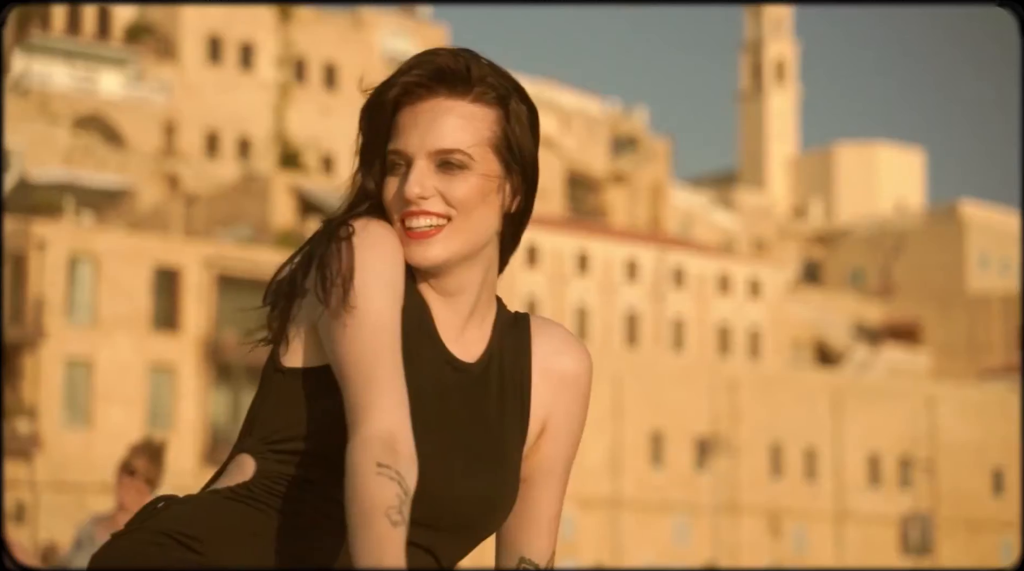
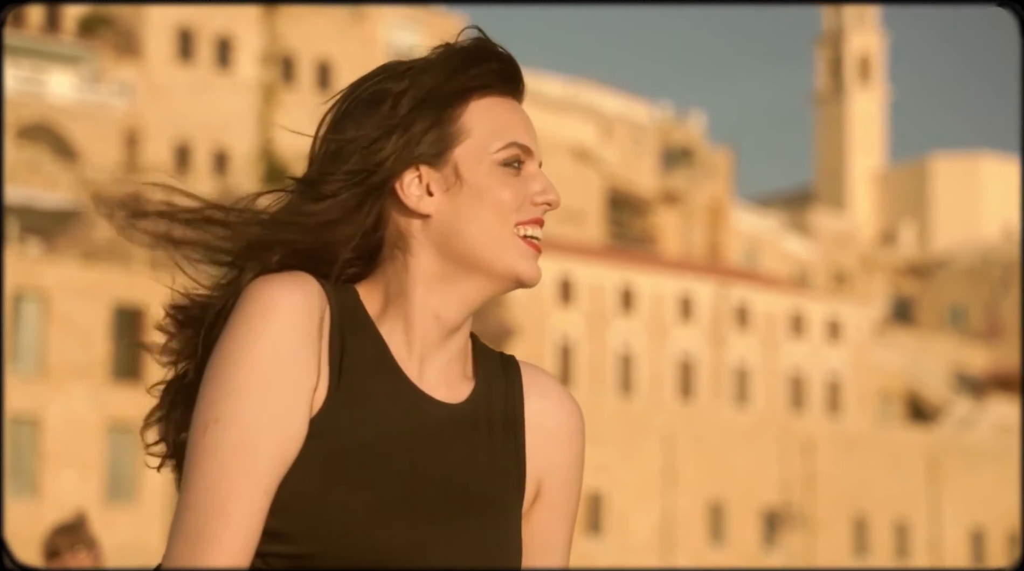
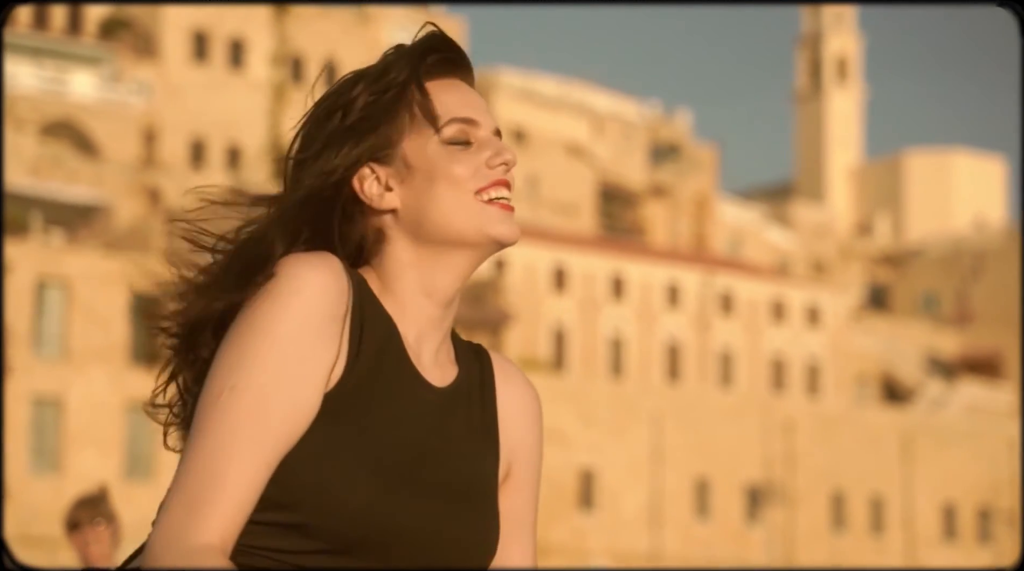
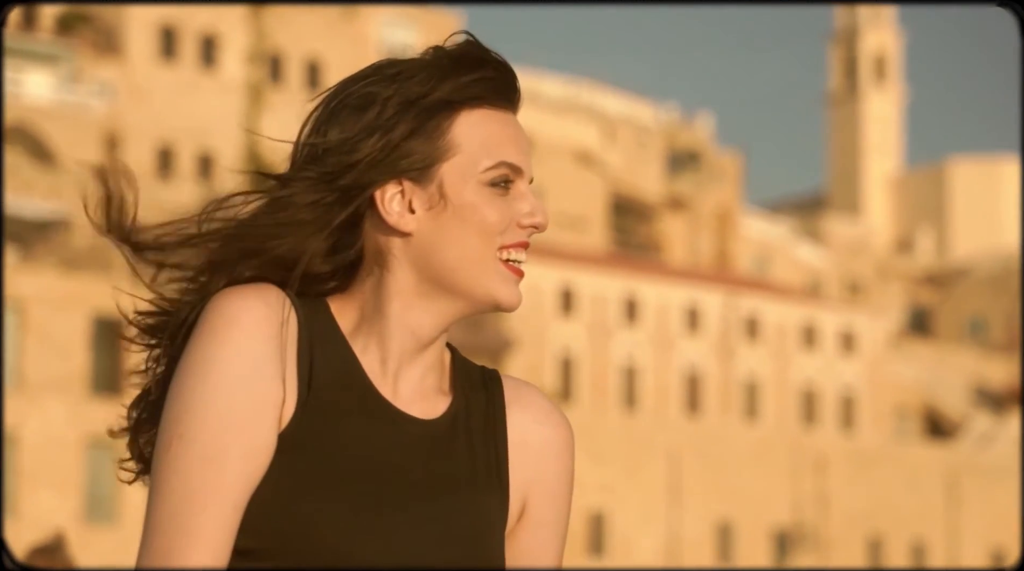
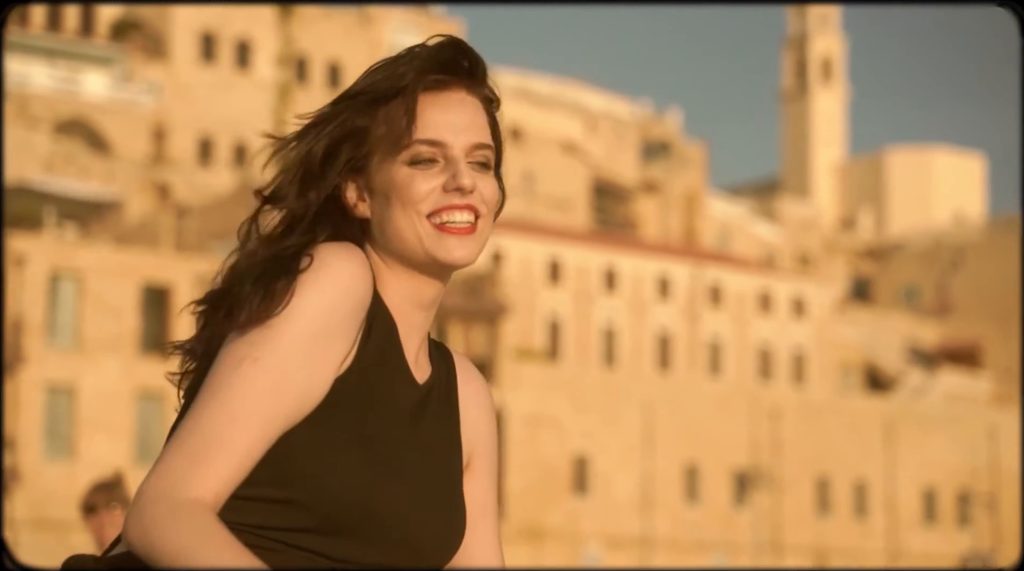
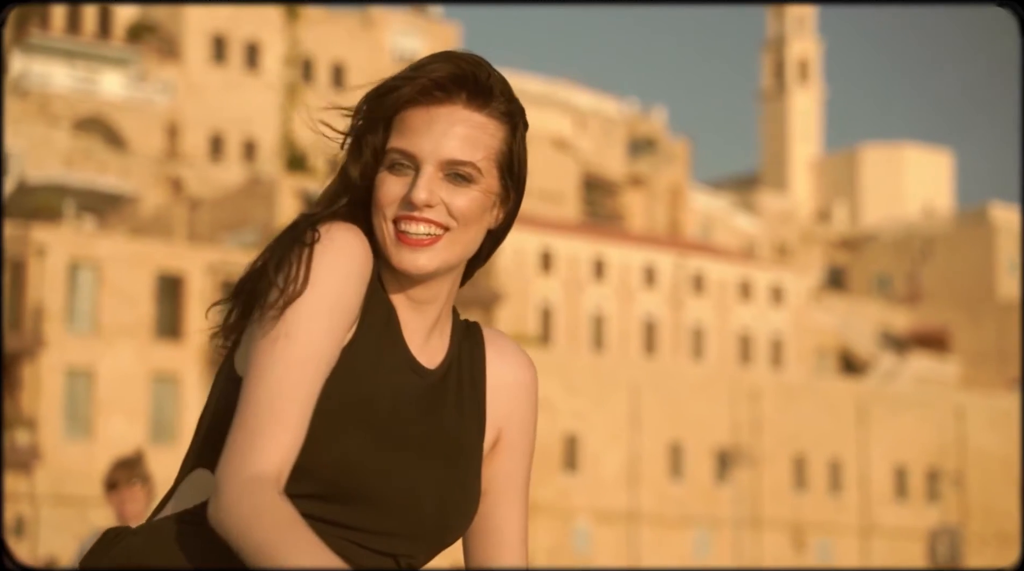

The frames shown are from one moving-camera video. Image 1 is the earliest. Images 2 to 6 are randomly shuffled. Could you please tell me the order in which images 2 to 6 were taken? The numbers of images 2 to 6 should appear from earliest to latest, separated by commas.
6, 5, 3, 2, 4
